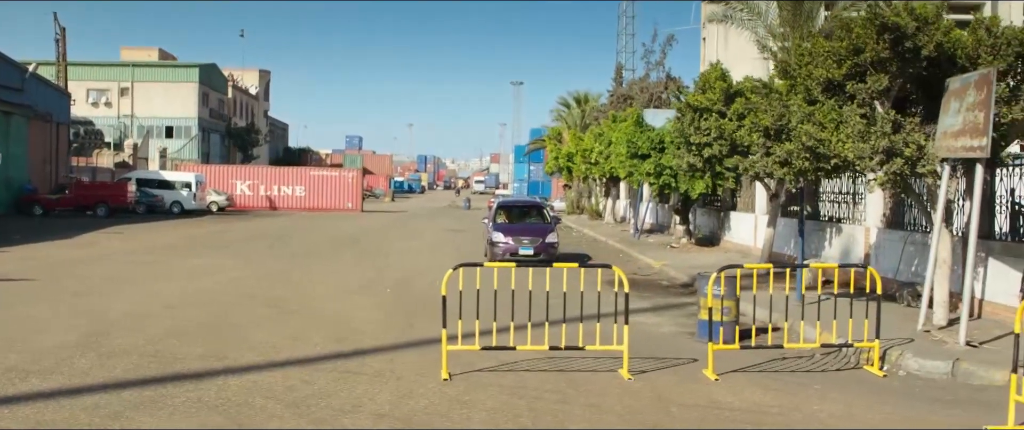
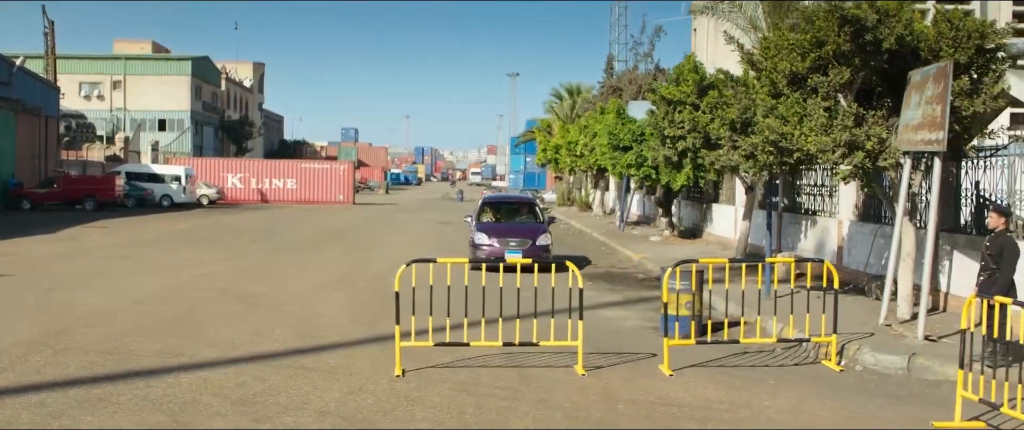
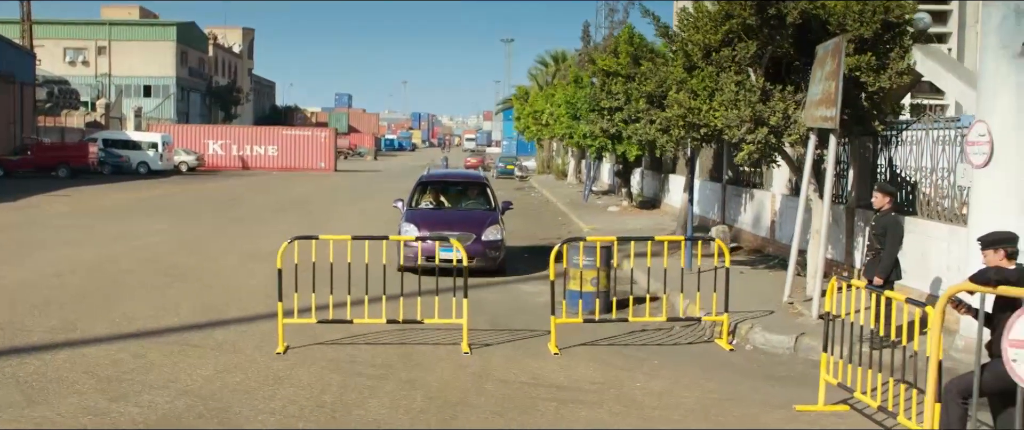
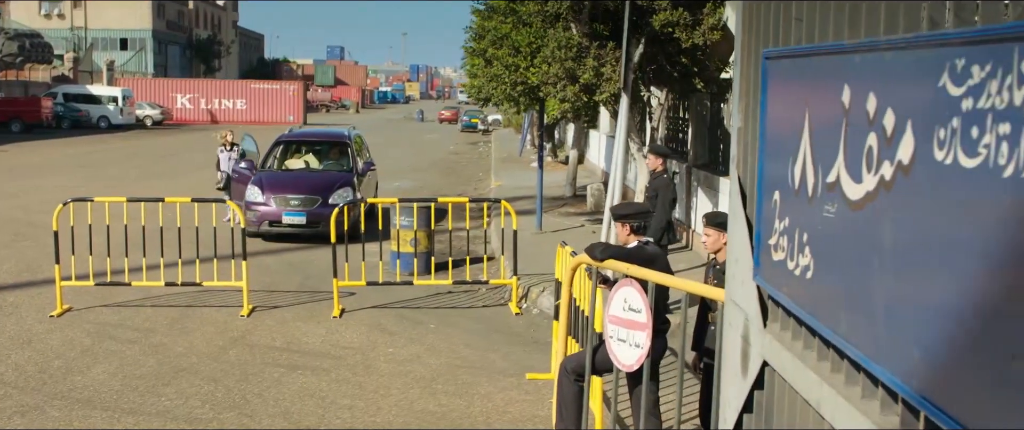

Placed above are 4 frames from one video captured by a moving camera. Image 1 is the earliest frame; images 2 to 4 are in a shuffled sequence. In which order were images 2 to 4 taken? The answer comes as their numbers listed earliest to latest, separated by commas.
2, 3, 4
